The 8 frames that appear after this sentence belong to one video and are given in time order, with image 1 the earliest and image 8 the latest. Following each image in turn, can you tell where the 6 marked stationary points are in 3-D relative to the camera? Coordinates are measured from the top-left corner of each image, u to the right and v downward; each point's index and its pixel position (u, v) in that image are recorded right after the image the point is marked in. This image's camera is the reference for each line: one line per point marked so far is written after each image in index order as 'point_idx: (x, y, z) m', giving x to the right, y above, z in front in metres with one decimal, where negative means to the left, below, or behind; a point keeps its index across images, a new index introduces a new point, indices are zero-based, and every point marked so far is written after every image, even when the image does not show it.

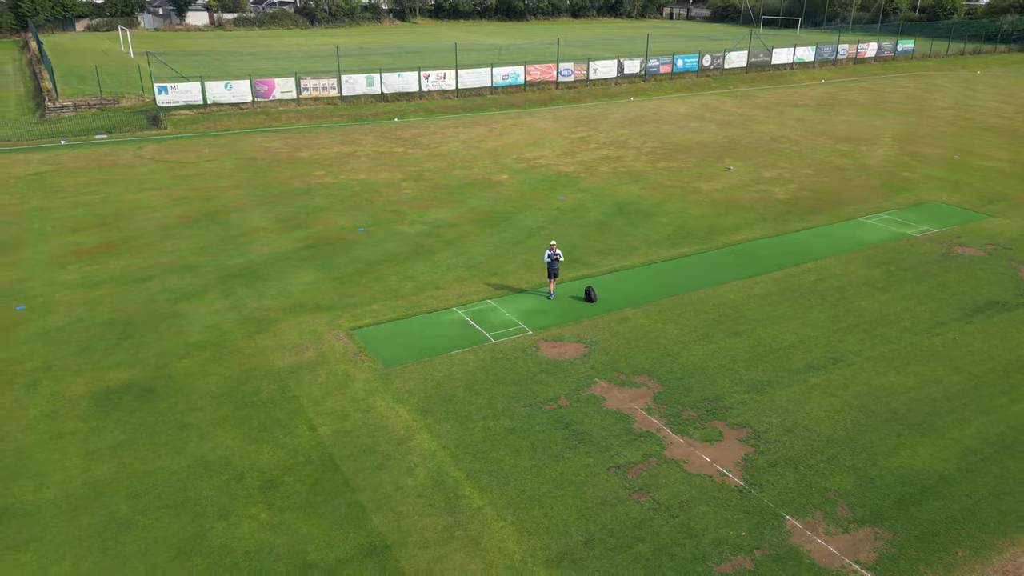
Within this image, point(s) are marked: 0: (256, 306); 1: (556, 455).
0: (-6.5, -0.4, +18.7) m
1: (+0.7, -2.9, +13.0) m
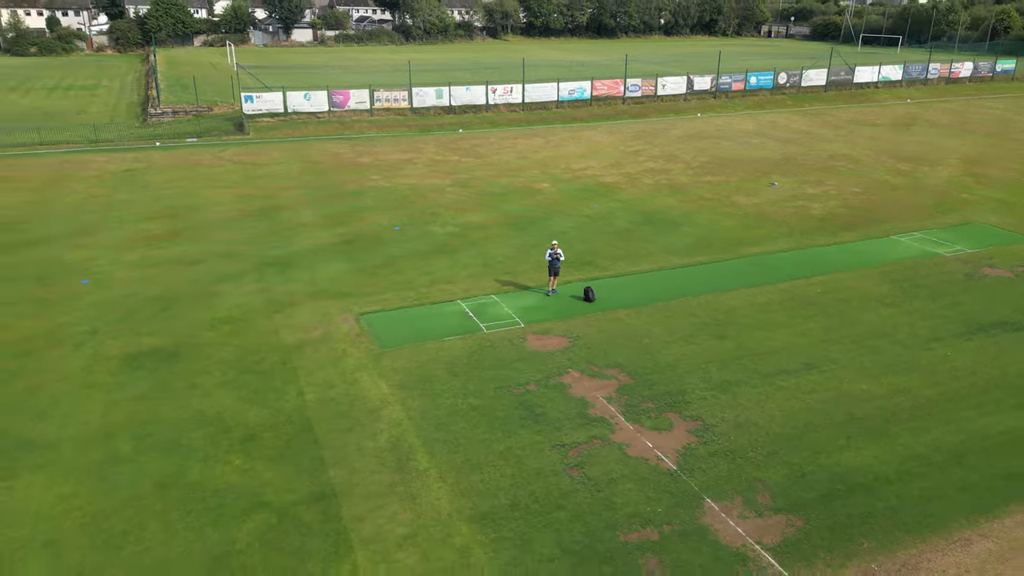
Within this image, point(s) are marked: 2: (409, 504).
0: (-6.4, -0.1, +20.7) m
1: (-0.1, -2.7, +14.1) m
2: (-1.7, -3.5, +12.0) m
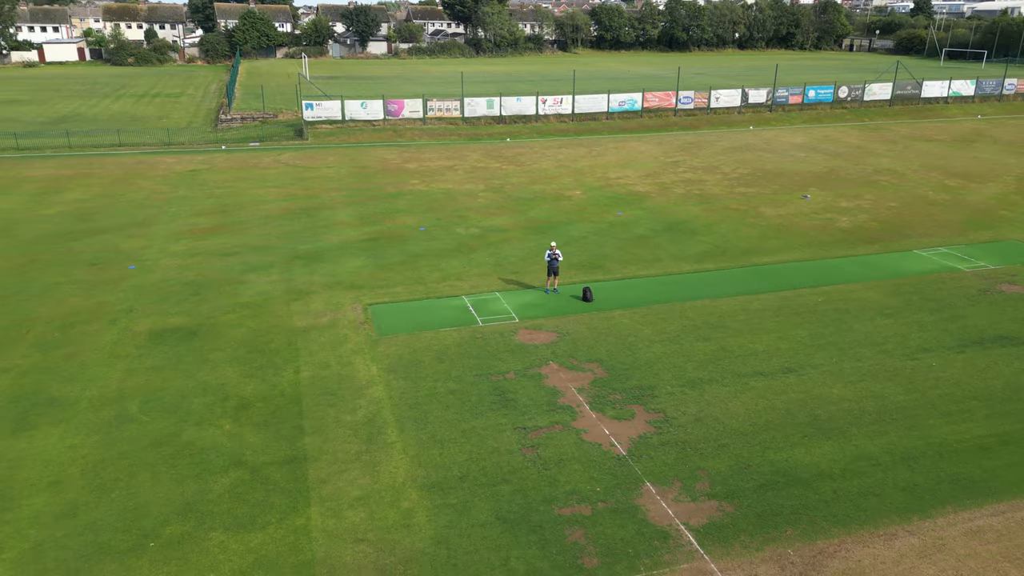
0: (-6.3, +0.2, +22.3) m
1: (-0.7, -2.5, +15.0) m
2: (-2.5, -3.2, +13.1) m
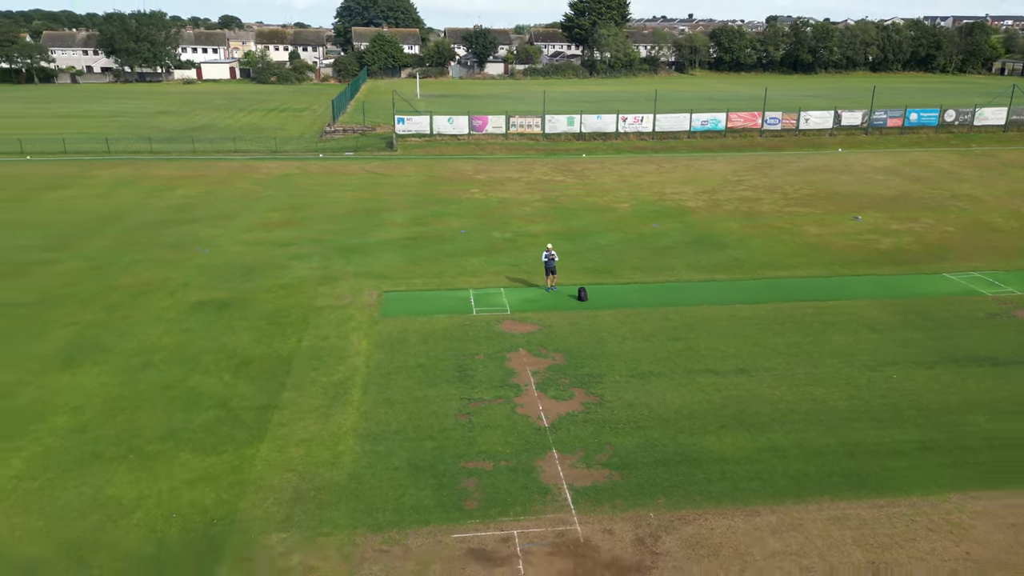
0: (-5.9, +0.6, +25.1) m
1: (-1.8, -2.2, +16.9) m
2: (-3.9, -2.7, +15.4) m
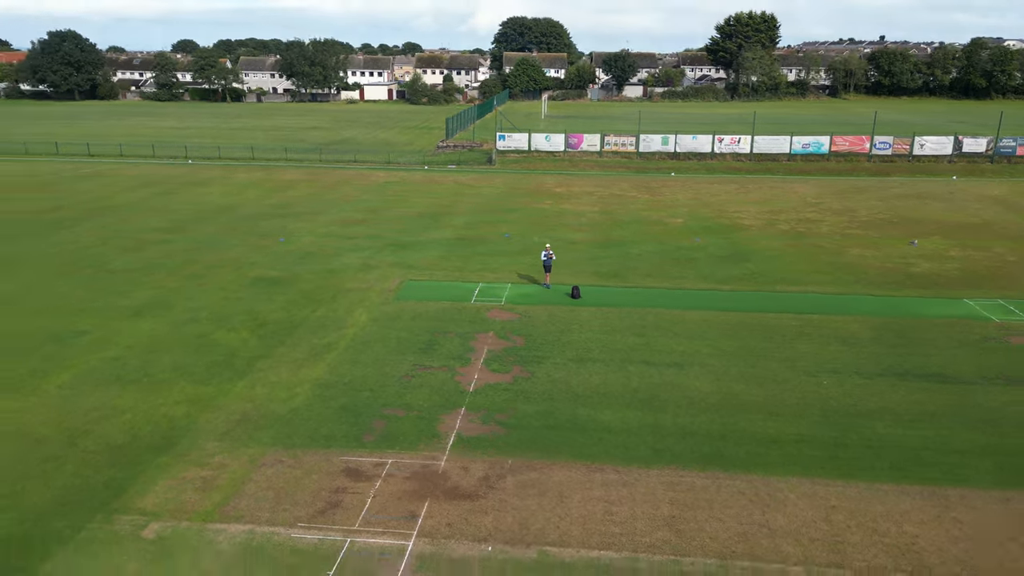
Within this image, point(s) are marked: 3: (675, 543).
0: (-5.1, +1.1, +28.6) m
1: (-3.0, -1.7, +19.7) m
2: (-5.4, -2.0, +18.6) m
3: (+2.5, -4.0, +11.9) m
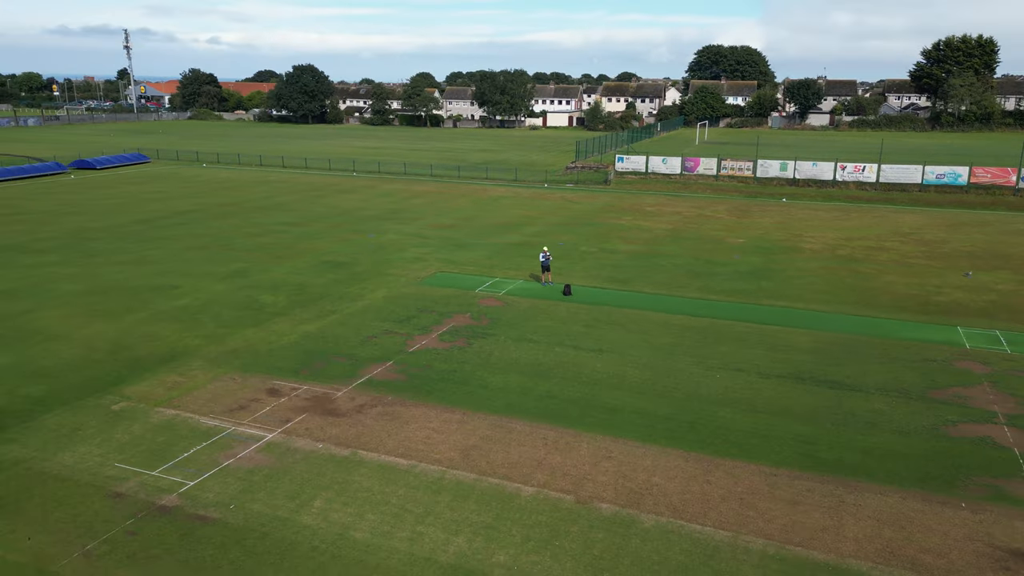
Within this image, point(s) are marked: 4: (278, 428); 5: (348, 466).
0: (-3.6, +1.4, +33.1) m
1: (-4.2, -1.0, +23.9) m
2: (-6.8, -1.2, +23.5) m
3: (-1.2, -3.4, +14.9) m
4: (-5.1, -3.0, +16.2) m
5: (-3.3, -3.5, +14.6) m
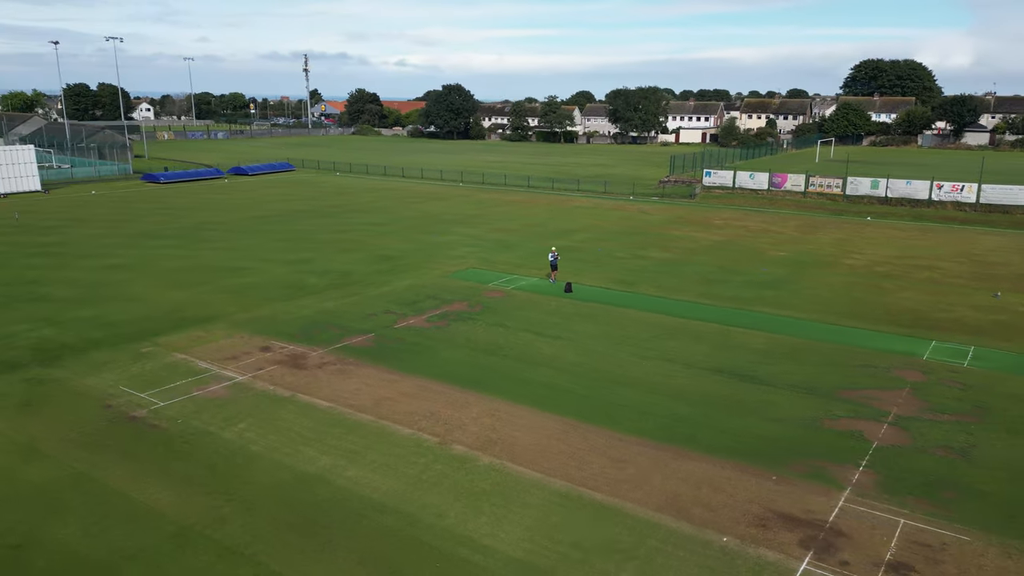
0: (-1.9, +1.6, +36.3) m
1: (-4.5, -0.6, +27.4) m
2: (-7.2, -0.5, +27.6) m
3: (-3.5, -2.8, +17.9) m
4: (-7.1, -2.3, +20.1) m
5: (-5.6, -2.8, +18.1) m
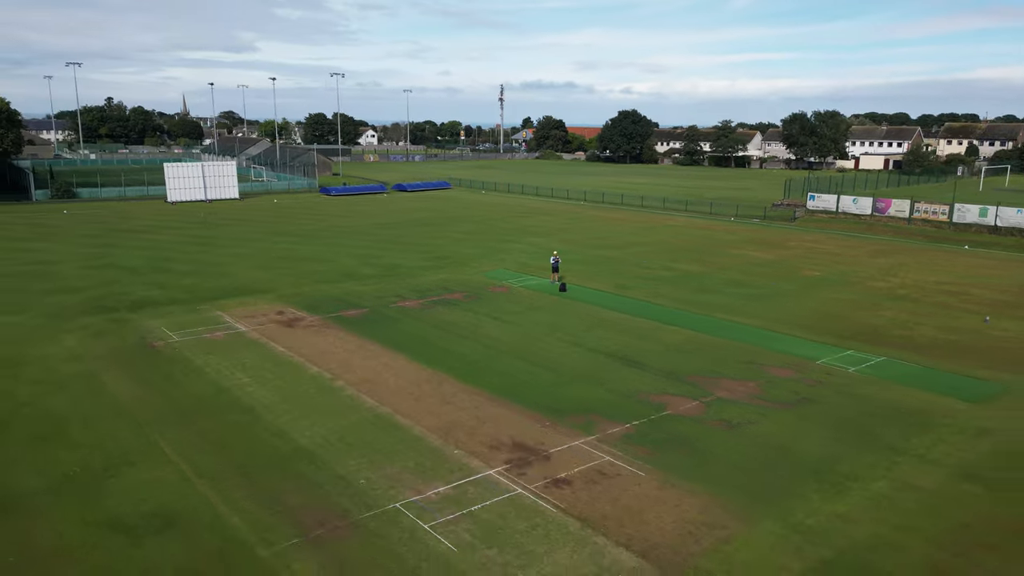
0: (+0.4, +1.6, +40.7) m
1: (-4.6, -0.1, +32.8) m
2: (-7.1, +0.1, +33.7) m
3: (-6.4, -2.0, +23.3) m
4: (-9.2, -1.4, +26.4) m
5: (-8.4, -1.9, +24.1) m
